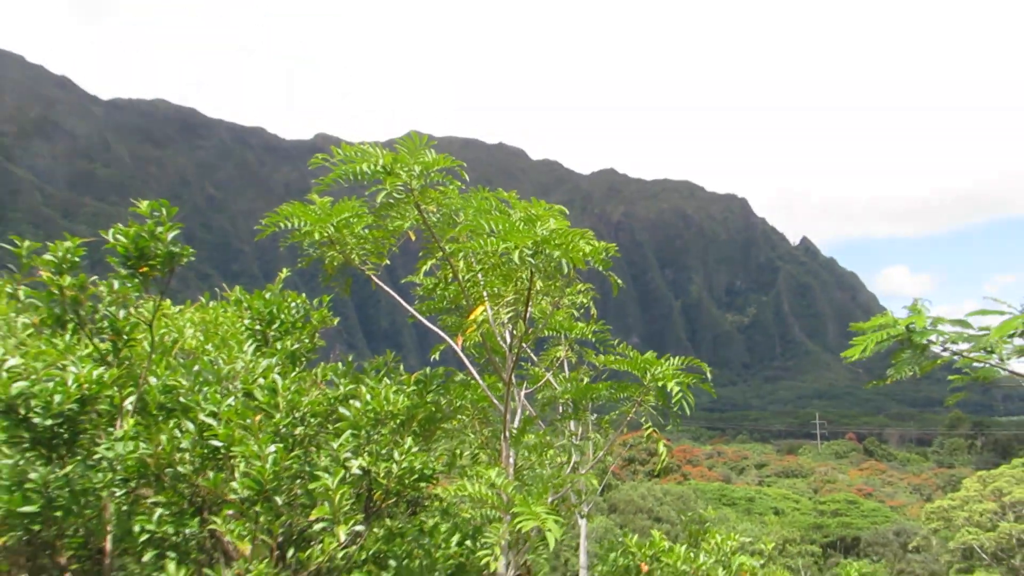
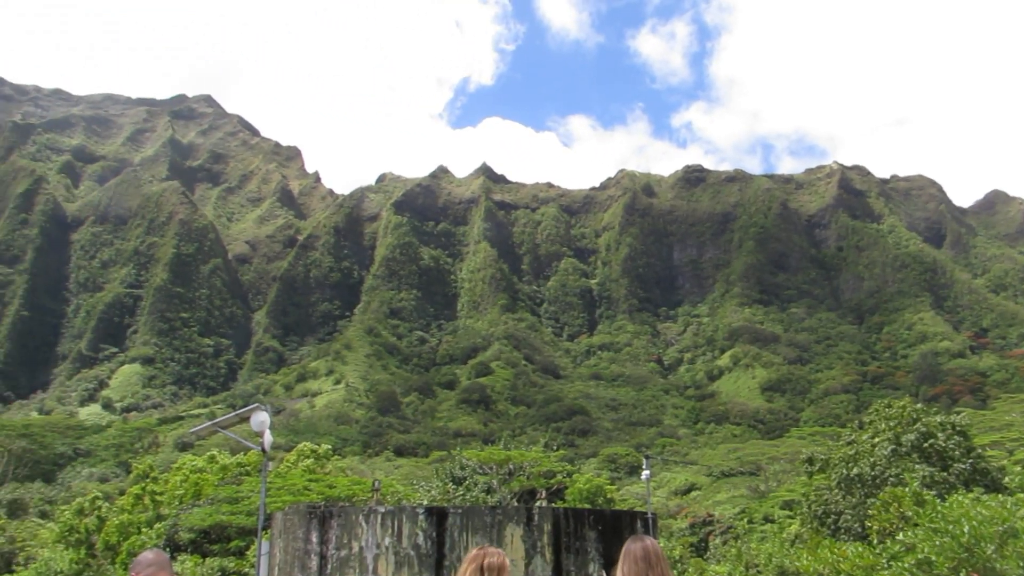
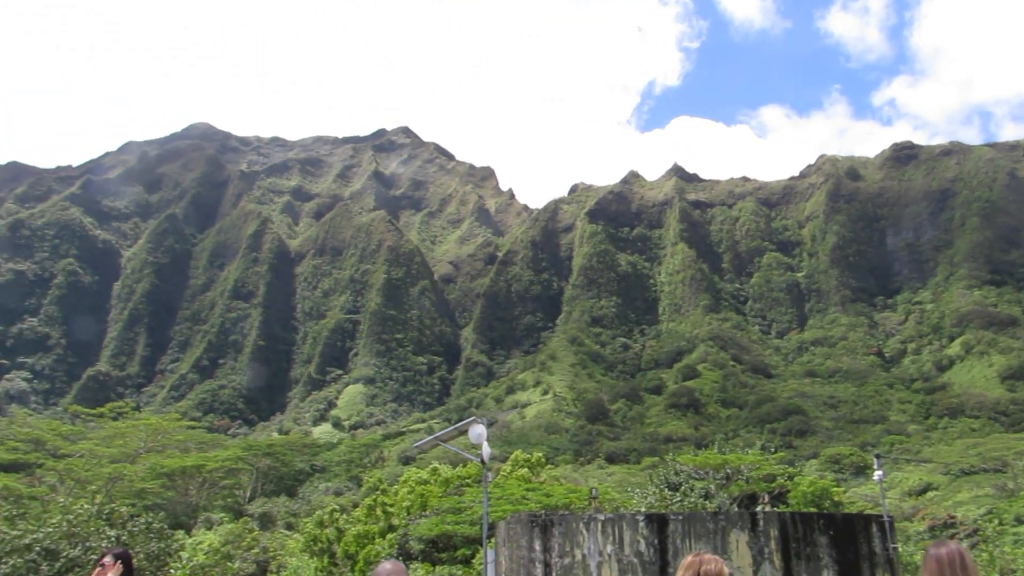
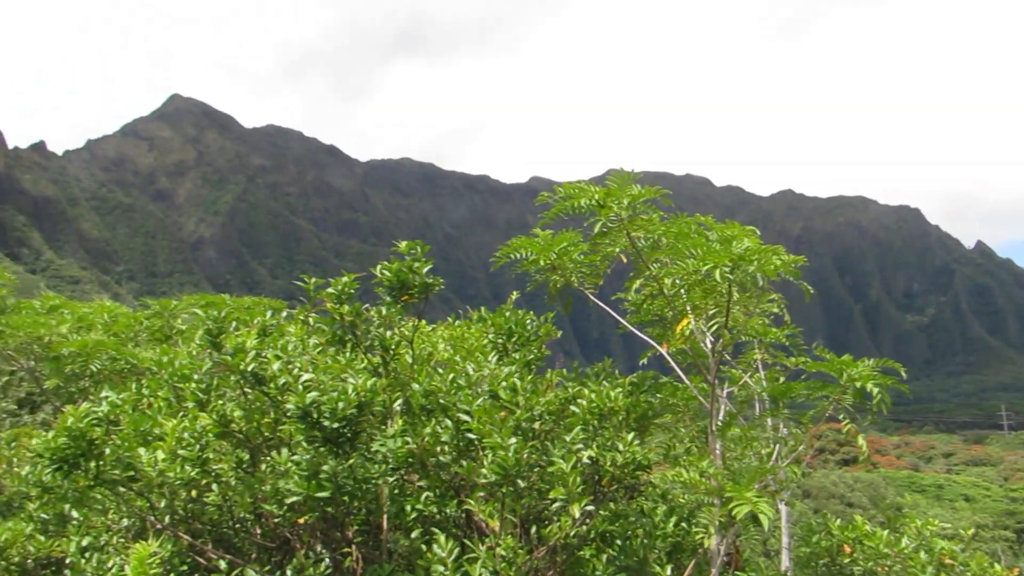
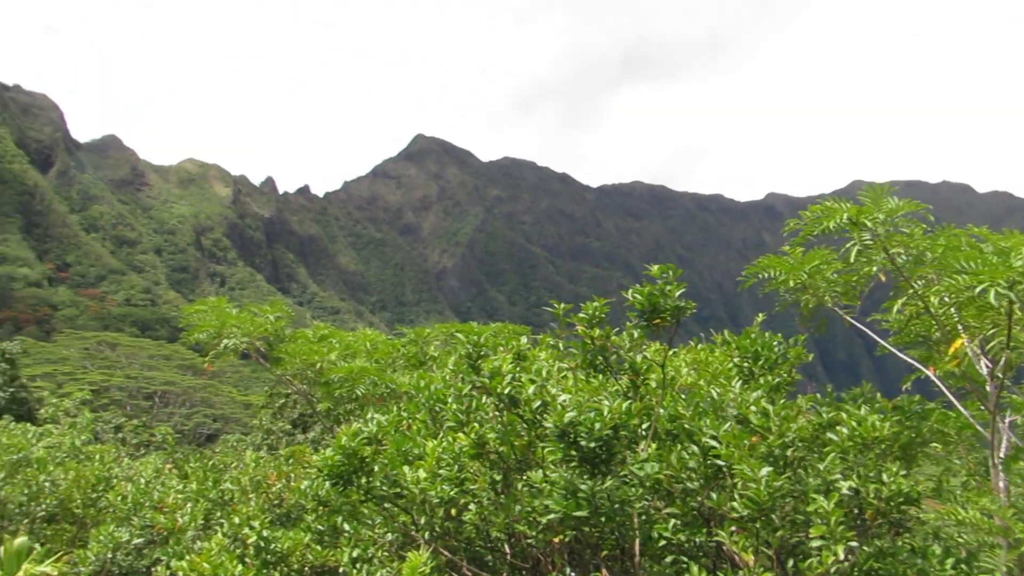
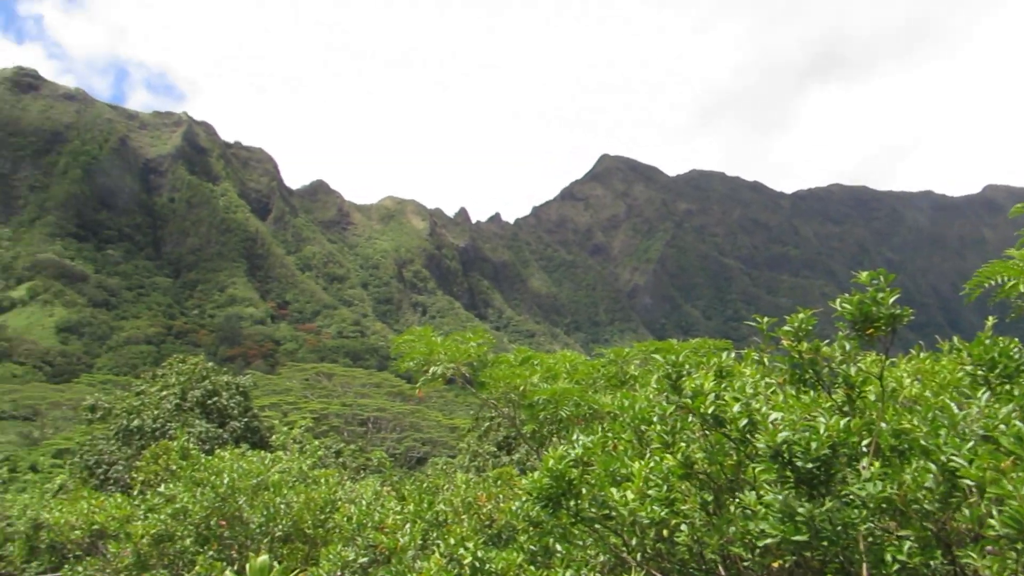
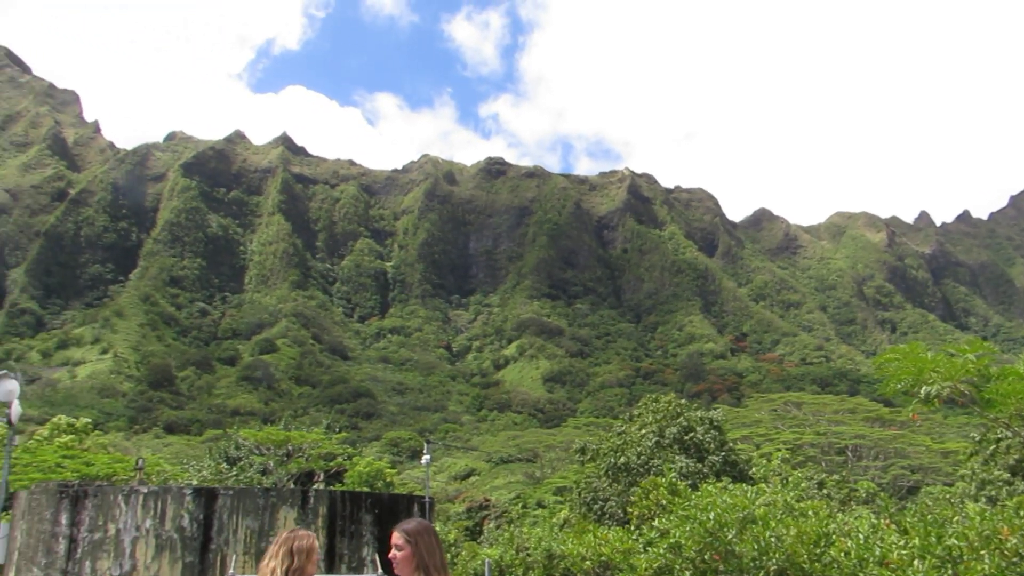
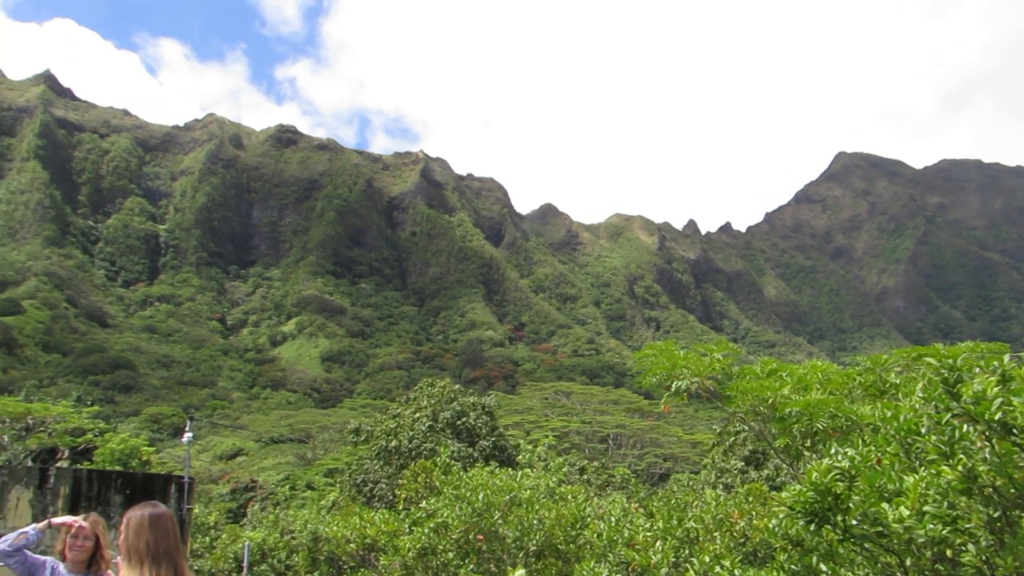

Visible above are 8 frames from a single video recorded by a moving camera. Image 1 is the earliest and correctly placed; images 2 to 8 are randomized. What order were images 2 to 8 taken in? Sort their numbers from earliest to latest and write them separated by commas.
4, 5, 6, 8, 7, 2, 3
